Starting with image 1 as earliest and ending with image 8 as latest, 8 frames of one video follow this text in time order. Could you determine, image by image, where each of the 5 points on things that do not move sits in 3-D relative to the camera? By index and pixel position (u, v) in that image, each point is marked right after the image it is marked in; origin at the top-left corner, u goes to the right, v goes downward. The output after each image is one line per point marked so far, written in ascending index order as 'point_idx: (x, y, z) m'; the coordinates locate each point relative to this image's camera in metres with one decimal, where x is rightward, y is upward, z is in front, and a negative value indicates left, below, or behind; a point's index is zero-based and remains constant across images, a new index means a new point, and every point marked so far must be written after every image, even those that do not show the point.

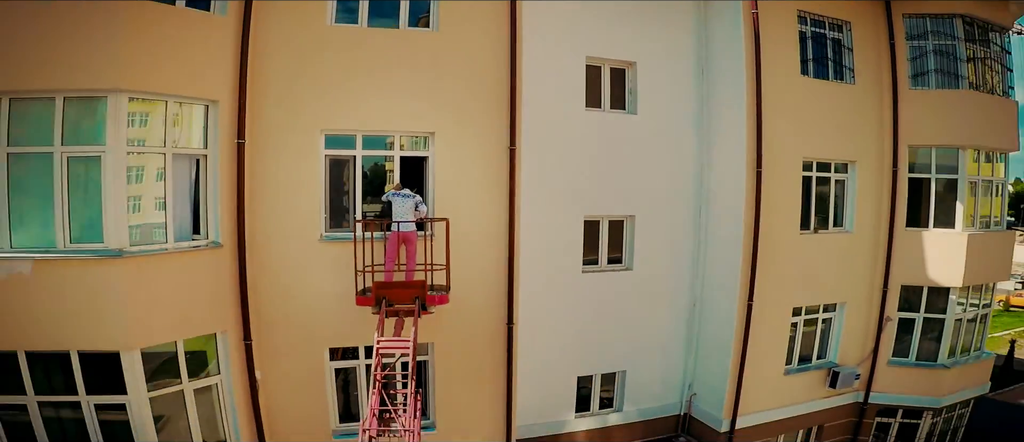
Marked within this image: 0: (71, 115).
0: (-4.0, +1.1, +4.7) m
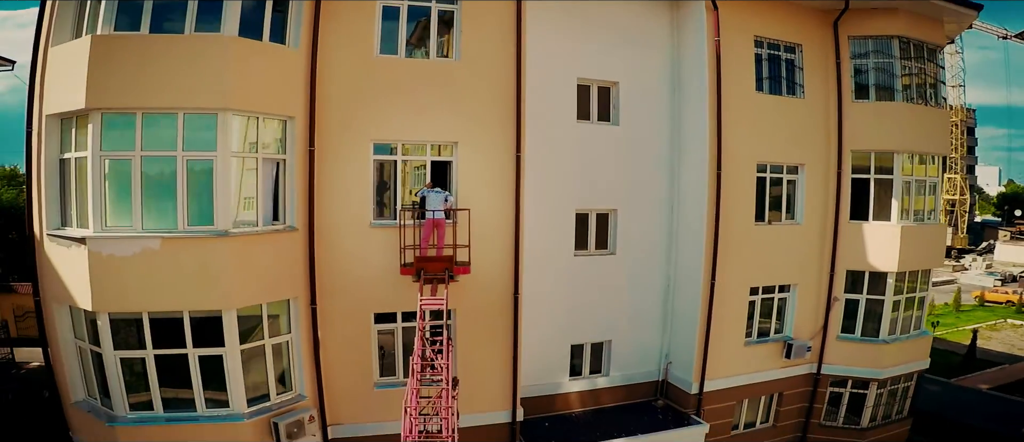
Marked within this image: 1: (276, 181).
0: (-3.9, +1.3, +6.2) m
1: (-3.2, +0.5, +7.0) m
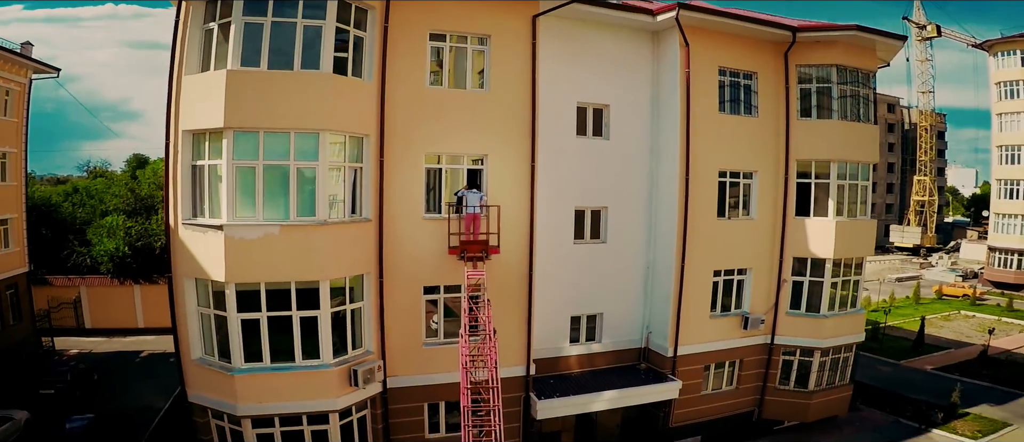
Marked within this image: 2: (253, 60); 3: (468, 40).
0: (-3.6, +1.4, +8.4) m
1: (-2.9, +0.7, +9.2) m
2: (-4.4, +2.8, +8.3) m
3: (-1.0, +3.8, +10.3) m
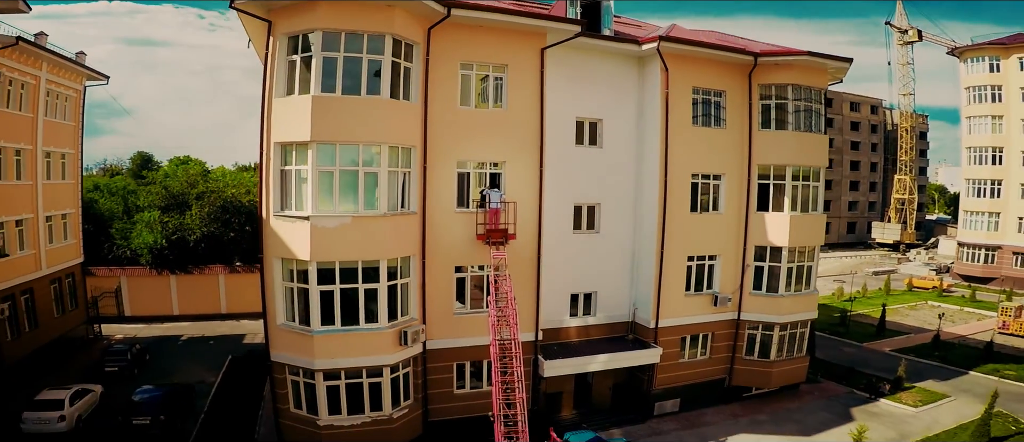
0: (-3.3, +1.6, +11.0) m
1: (-2.5, +0.8, +11.7) m
2: (-4.1, +3.0, +10.8) m
3: (-0.6, +3.9, +12.8) m
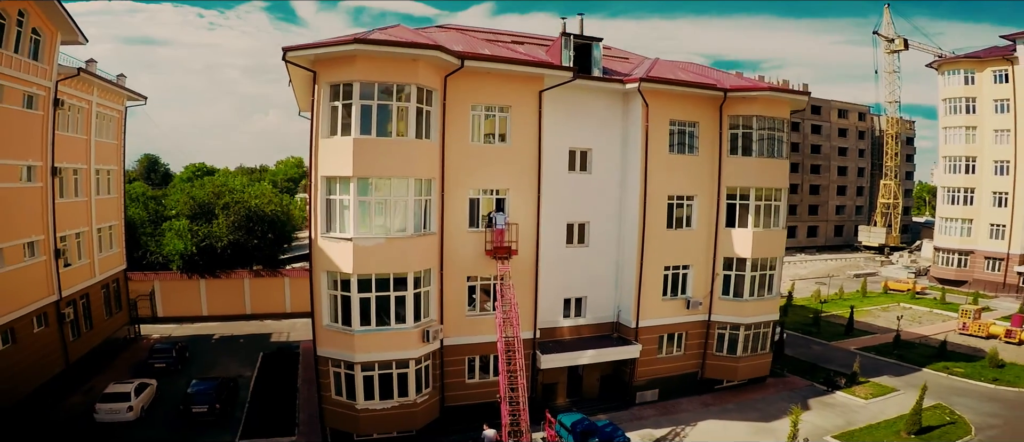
0: (-3.2, +1.0, +13.4) m
1: (-2.5, +0.3, +14.2) m
2: (-4.0, +2.5, +13.3) m
3: (-0.6, +3.4, +15.3) m
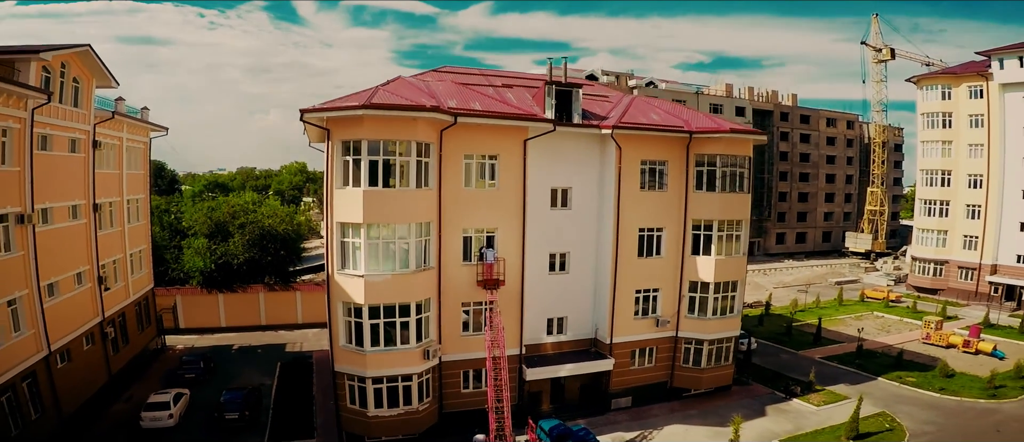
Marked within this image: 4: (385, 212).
0: (-3.6, -0.1, +15.9) m
1: (-2.9, -0.9, +16.7) m
2: (-4.4, +1.3, +15.7) m
3: (-1.0, +2.2, +17.8) m
4: (-4.0, +0.3, +15.6) m
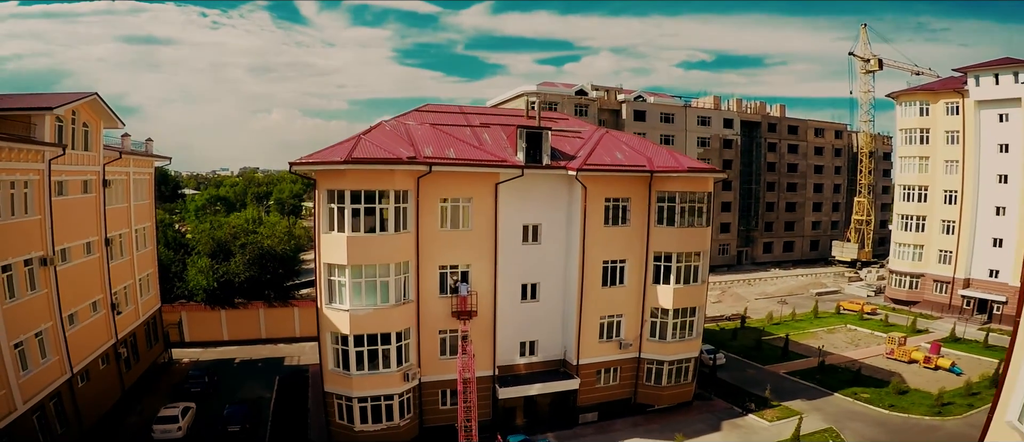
0: (-4.7, -1.6, +17.9) m
1: (-4.0, -2.3, +18.7) m
2: (-5.5, -0.2, +17.8) m
3: (-2.1, +0.8, +19.8) m
4: (-5.1, -1.1, +17.6) m
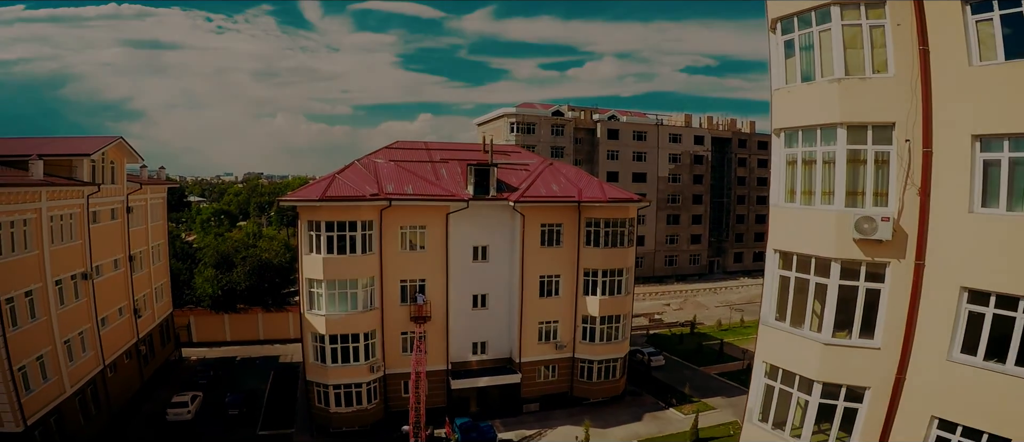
0: (-7.2, -2.6, +22.5) m
1: (-6.5, -3.4, +23.3) m
2: (-8.0, -1.2, +22.4) m
3: (-4.6, -0.3, +24.4) m
4: (-7.6, -2.2, +22.2) m
